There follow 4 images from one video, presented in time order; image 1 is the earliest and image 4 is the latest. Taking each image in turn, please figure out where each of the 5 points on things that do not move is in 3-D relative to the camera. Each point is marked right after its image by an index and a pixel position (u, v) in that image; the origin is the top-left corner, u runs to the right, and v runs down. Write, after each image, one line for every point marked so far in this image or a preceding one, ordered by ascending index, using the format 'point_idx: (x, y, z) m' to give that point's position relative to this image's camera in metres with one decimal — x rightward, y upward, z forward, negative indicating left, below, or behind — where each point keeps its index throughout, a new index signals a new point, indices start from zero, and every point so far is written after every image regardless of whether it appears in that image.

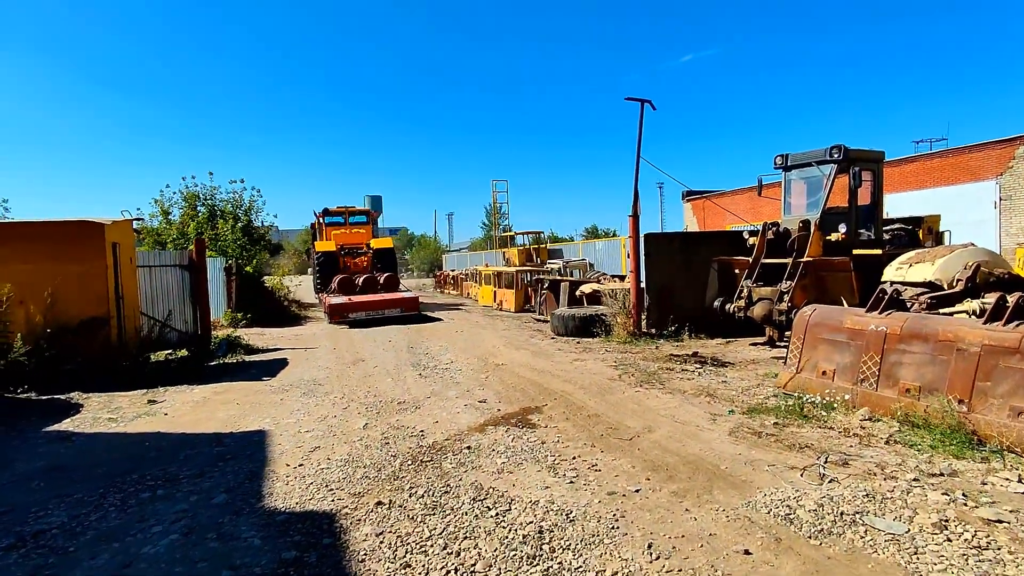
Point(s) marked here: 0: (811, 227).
0: (+4.9, +1.0, +9.3) m
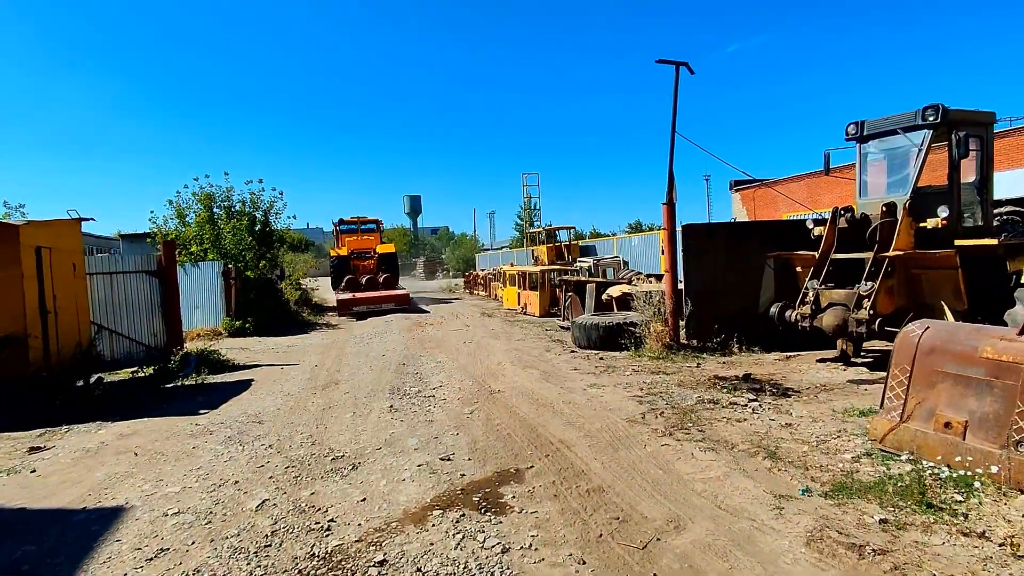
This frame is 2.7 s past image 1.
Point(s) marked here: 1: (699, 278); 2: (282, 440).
0: (+5.0, +1.0, +7.3) m
1: (+2.9, +0.2, +8.8) m
2: (-2.0, -1.3, +5.0) m
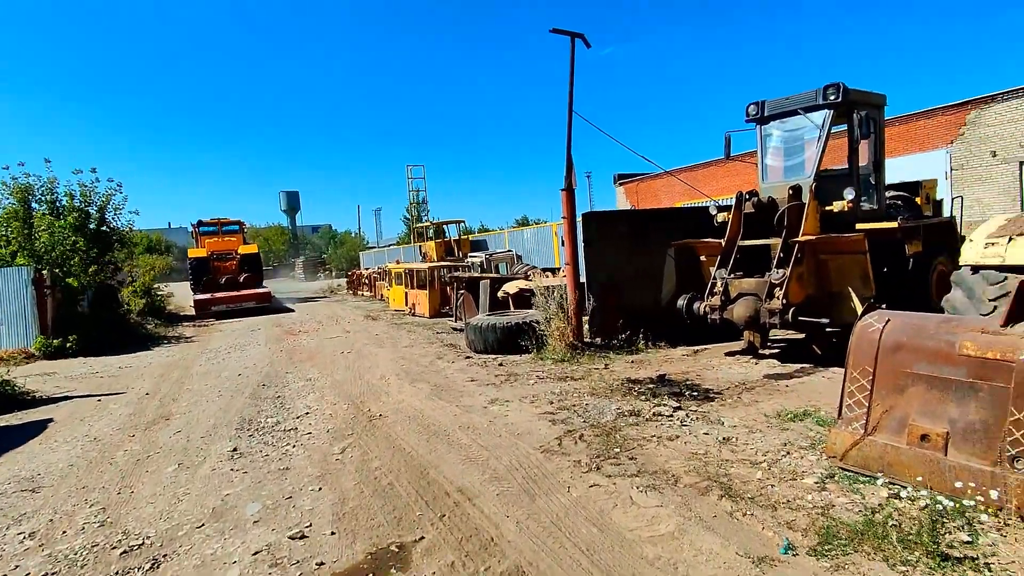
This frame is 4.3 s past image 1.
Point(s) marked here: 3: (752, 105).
0: (+3.6, +1.1, +7.0) m
1: (+1.3, +0.3, +8.1) m
2: (-2.8, -1.4, +3.4) m
3: (+3.3, +2.5, +7.8) m
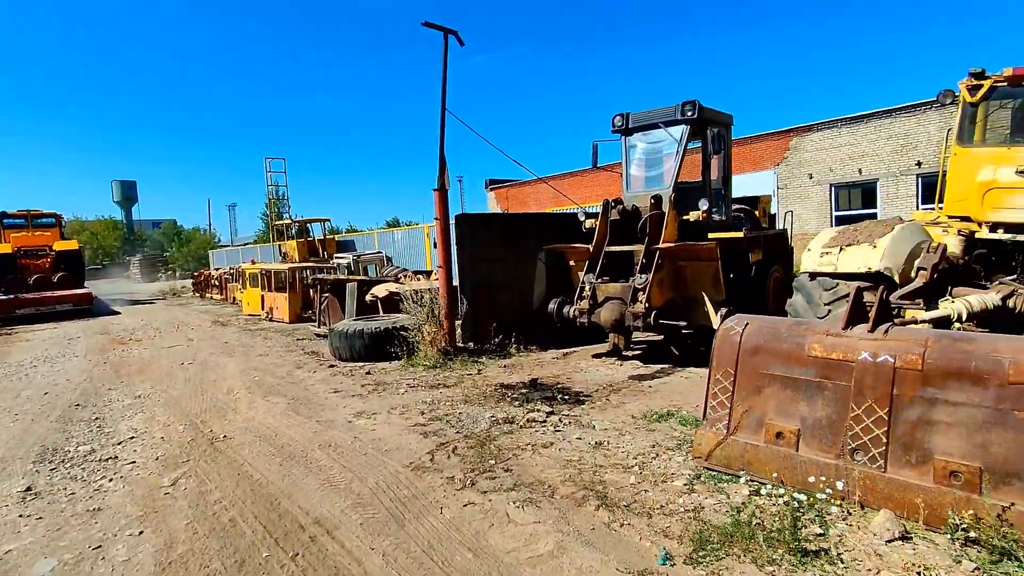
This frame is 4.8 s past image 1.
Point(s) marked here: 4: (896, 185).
0: (+2.0, +1.1, +7.3) m
1: (-0.5, +0.2, +8.0) m
2: (-3.4, -1.4, +2.5) m
3: (+1.5, +2.4, +8.1) m
4: (+10.3, +2.8, +15.4) m
